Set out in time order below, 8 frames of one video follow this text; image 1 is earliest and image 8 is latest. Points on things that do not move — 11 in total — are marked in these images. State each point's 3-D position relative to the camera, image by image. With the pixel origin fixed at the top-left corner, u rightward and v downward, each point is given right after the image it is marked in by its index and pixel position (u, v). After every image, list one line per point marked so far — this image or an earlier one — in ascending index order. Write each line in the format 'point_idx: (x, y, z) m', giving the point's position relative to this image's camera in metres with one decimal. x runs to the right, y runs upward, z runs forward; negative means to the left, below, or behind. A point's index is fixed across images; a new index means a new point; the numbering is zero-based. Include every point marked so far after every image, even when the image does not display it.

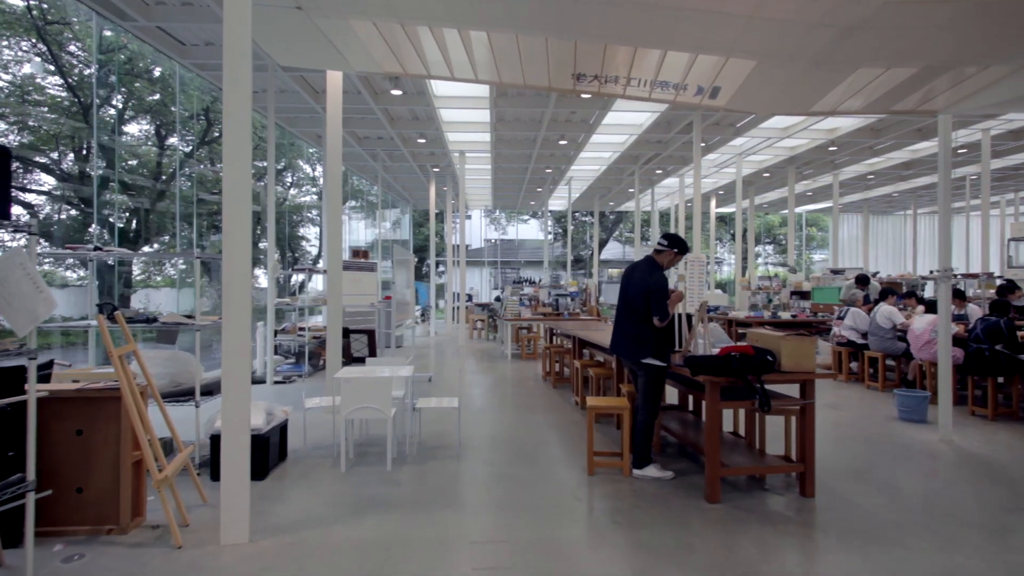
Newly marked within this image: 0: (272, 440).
0: (-1.5, -1.0, +3.6) m
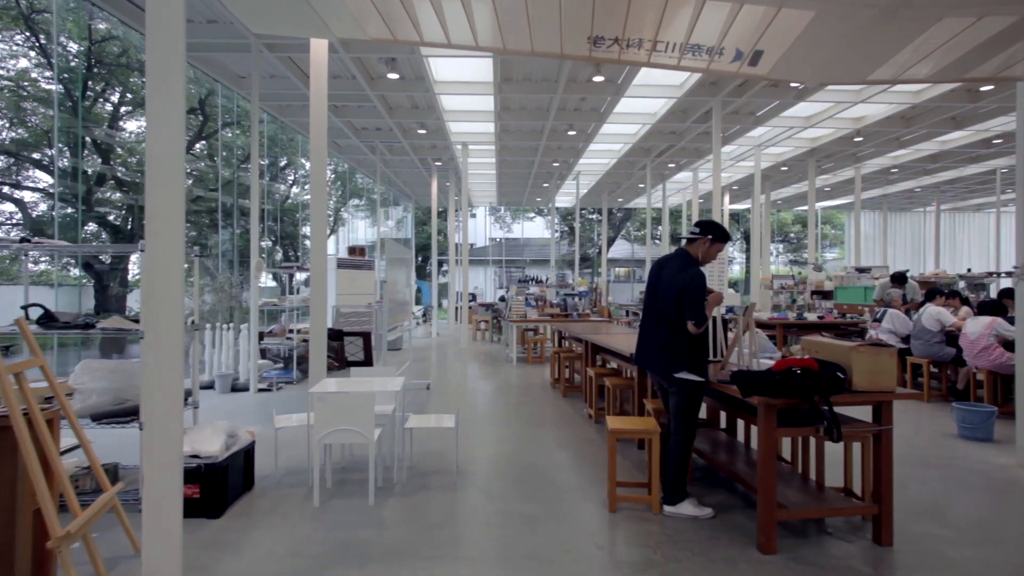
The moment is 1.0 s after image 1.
0: (-1.5, -1.0, +3.0) m
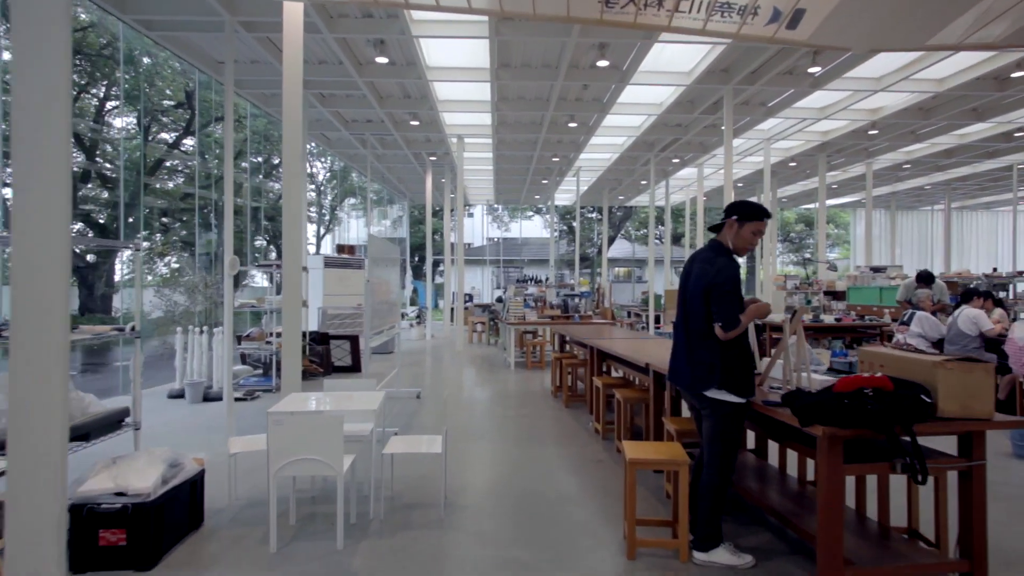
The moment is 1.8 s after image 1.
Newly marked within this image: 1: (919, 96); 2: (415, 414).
0: (-1.5, -1.0, +2.5) m
1: (+5.9, +2.8, +8.1) m
2: (-0.9, -1.2, +5.4) m
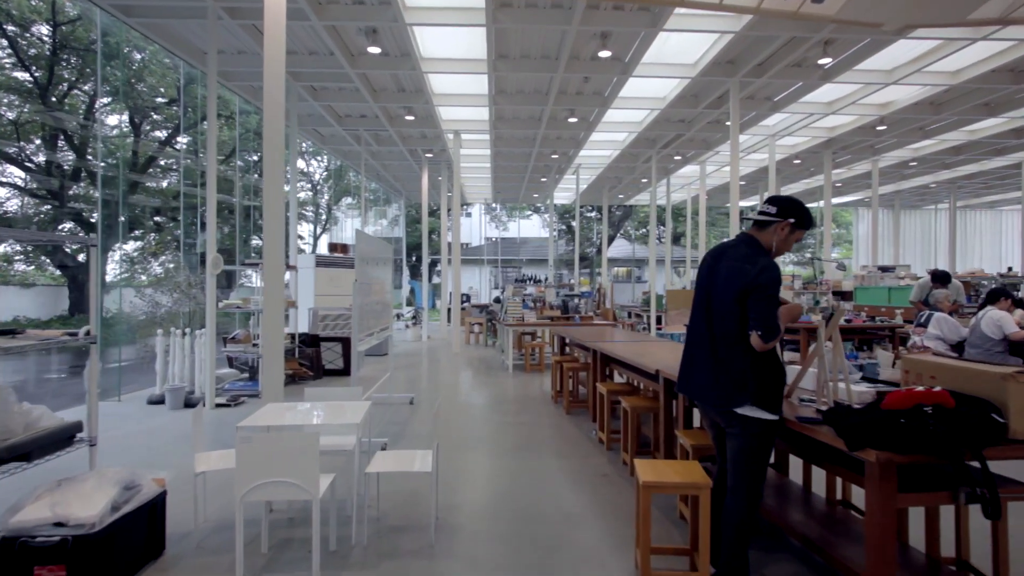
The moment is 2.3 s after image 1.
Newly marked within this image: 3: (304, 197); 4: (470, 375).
0: (-1.5, -1.0, +2.2) m
1: (+5.9, +2.8, +7.9) m
2: (-1.0, -1.2, +5.1) m
3: (-4.3, +1.9, +11.9) m
4: (-0.6, -1.3, +8.1) m
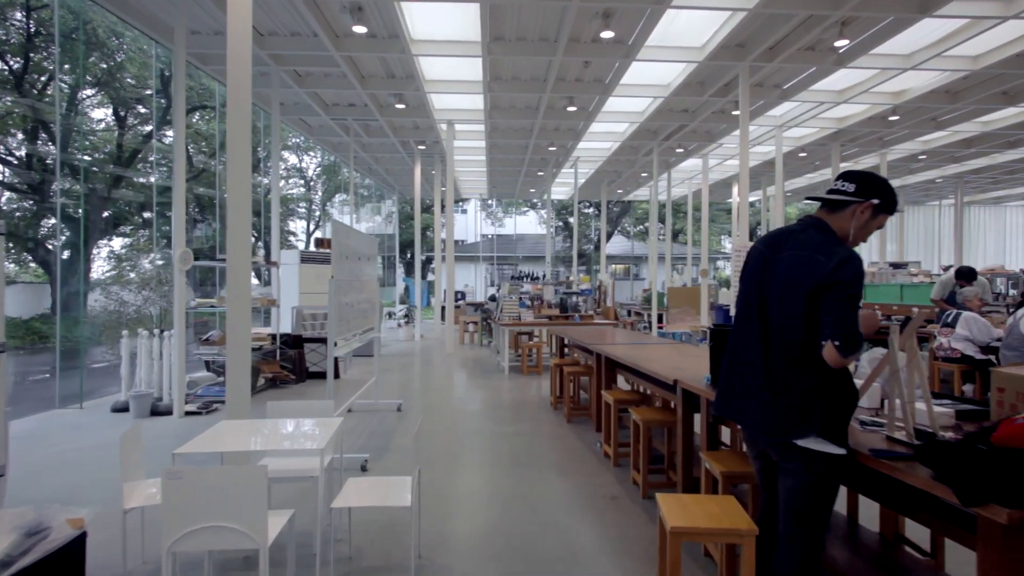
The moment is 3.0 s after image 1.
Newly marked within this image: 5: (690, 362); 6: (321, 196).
0: (-1.5, -0.9, +1.7) m
1: (+5.8, +2.8, +7.5) m
2: (-1.0, -1.2, +4.7) m
3: (-4.4, +1.9, +11.4) m
4: (-0.7, -1.2, +7.7) m
5: (+1.1, -0.5, +3.6) m
6: (-4.3, +2.1, +12.6) m
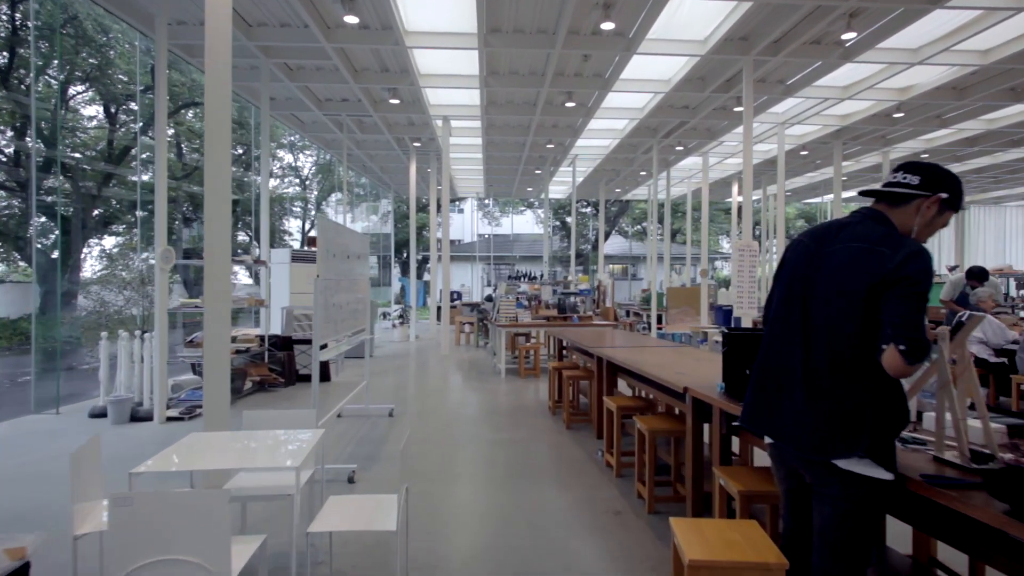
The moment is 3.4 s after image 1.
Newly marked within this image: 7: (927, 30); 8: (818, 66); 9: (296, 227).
0: (-1.5, -0.9, +1.5) m
1: (+5.8, +2.8, +7.3) m
2: (-1.0, -1.2, +4.5) m
3: (-4.4, +1.9, +11.1) m
4: (-0.7, -1.2, +7.5) m
5: (+1.1, -0.5, +3.4) m
6: (-4.4, +2.1, +12.4) m
7: (+4.7, +2.9, +6.3) m
8: (+3.9, +2.8, +7.1) m
9: (-4.5, +1.3, +11.5) m
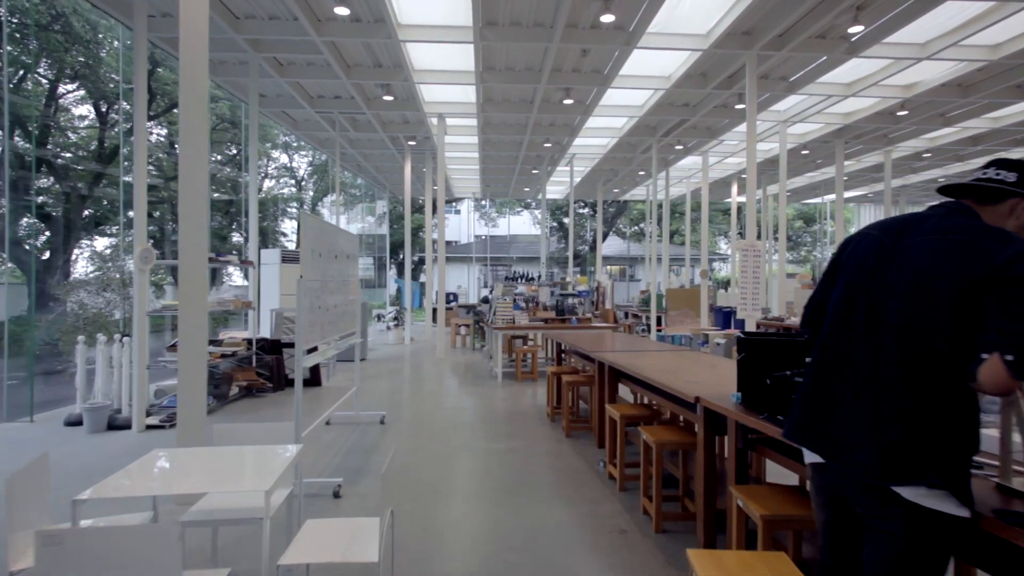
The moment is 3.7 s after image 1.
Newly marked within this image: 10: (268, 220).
0: (-1.5, -0.9, +1.3) m
1: (+5.7, +2.8, +7.1) m
2: (-1.0, -1.2, +4.2) m
3: (-4.5, +1.9, +10.9) m
4: (-0.8, -1.2, +7.3) m
5: (+1.1, -0.5, +3.2) m
6: (-4.4, +2.0, +12.2) m
7: (+4.6, +2.9, +6.1) m
8: (+3.8, +2.8, +6.9) m
9: (-4.5, +1.2, +11.3) m
10: (-4.4, +1.2, +10.2) m
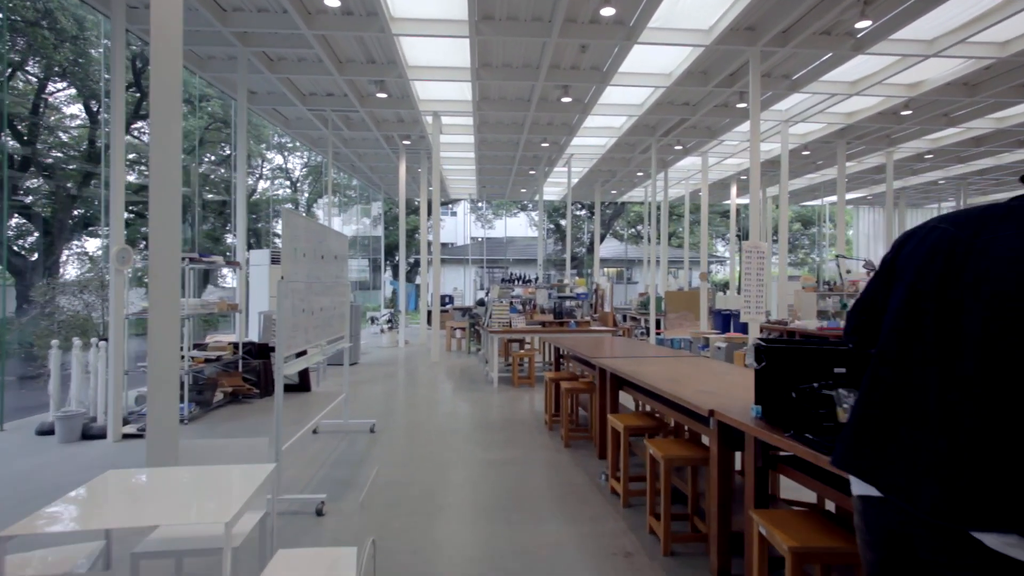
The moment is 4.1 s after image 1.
0: (-1.5, -0.9, +1.1) m
1: (+5.7, +2.8, +7.0) m
2: (-1.1, -1.2, +4.0) m
3: (-4.6, +1.9, +10.7) m
4: (-0.8, -1.3, +7.1) m
5: (+1.1, -0.5, +3.0) m
6: (-4.5, +2.0, +11.9) m
7: (+4.6, +2.9, +6.0) m
8: (+3.8, +2.8, +6.8) m
9: (-4.6, +1.2, +11.1) m
10: (-4.5, +1.2, +10.0) m
